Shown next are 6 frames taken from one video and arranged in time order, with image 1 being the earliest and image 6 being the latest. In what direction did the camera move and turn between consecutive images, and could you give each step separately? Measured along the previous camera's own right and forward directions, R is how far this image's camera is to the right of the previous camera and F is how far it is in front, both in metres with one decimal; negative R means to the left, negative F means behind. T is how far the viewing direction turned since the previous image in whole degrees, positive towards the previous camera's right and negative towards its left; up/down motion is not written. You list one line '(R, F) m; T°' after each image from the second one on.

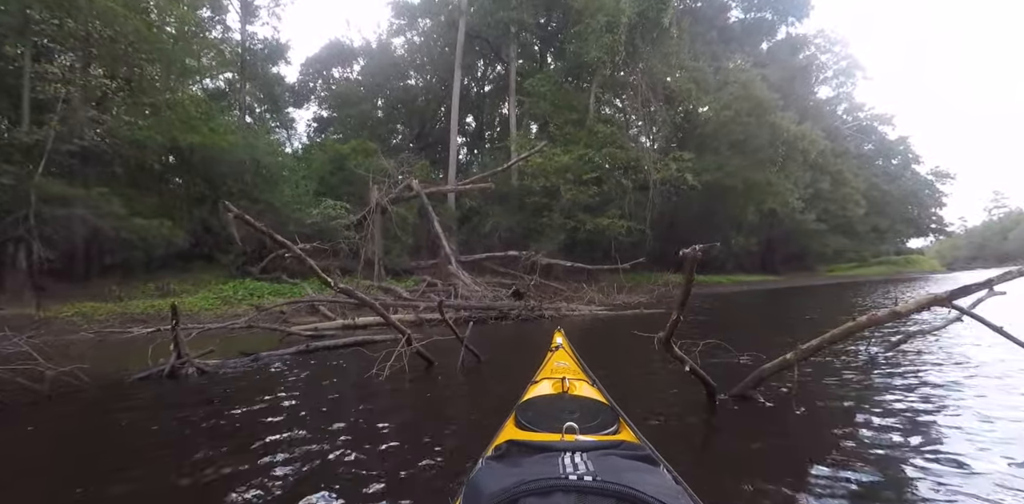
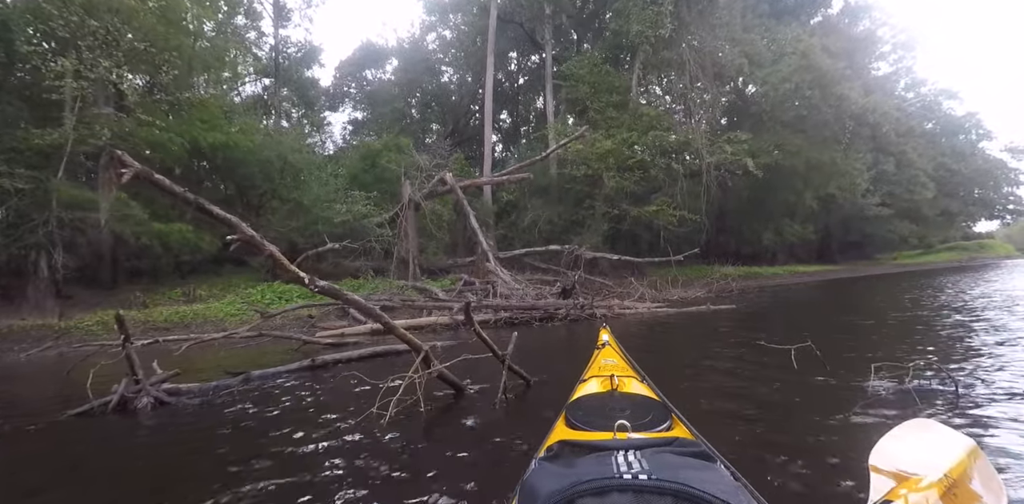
(-0.1, +1.3) m; -4°
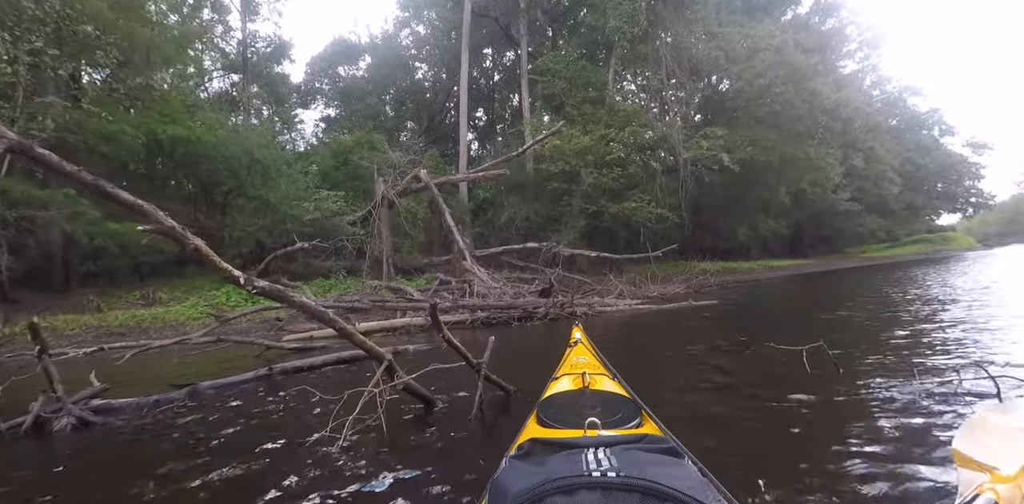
(0.0, +0.4) m; +2°
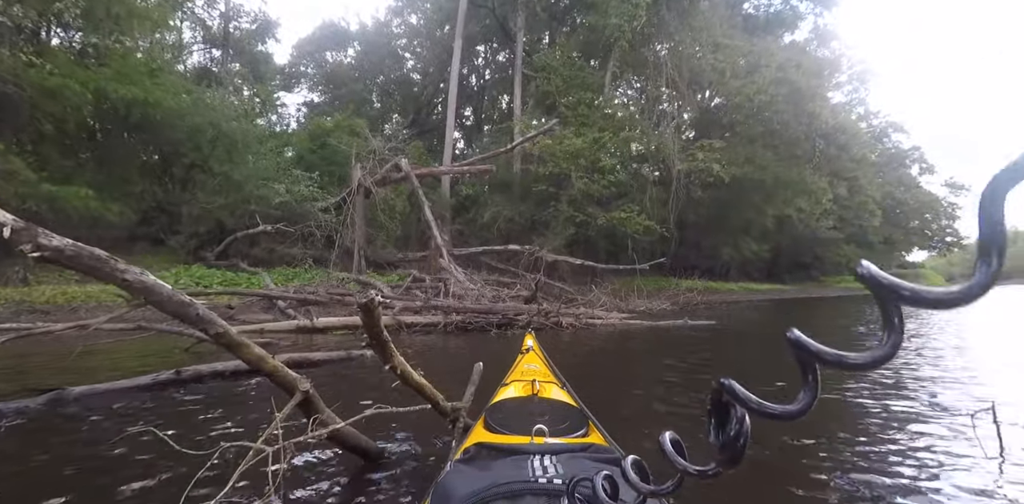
(-0.1, +1.0) m; +2°
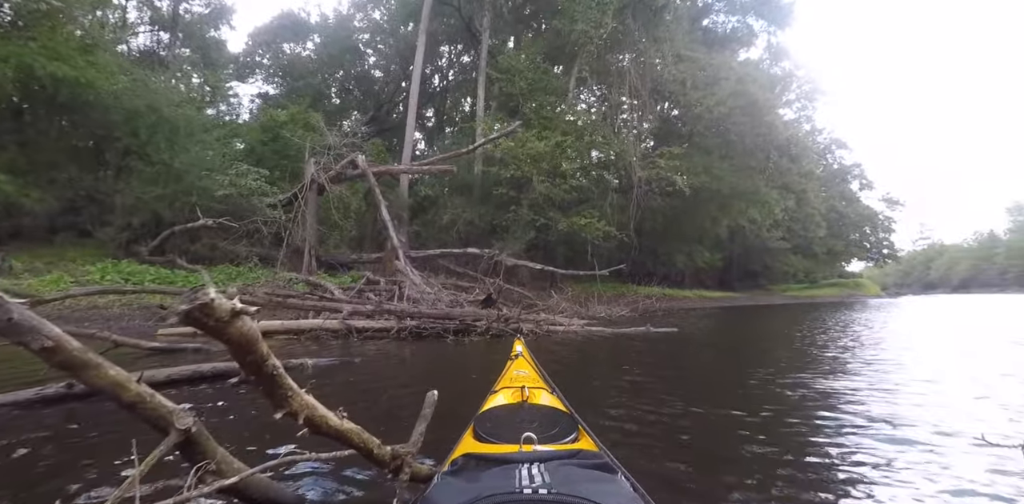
(0.0, +0.4) m; +4°
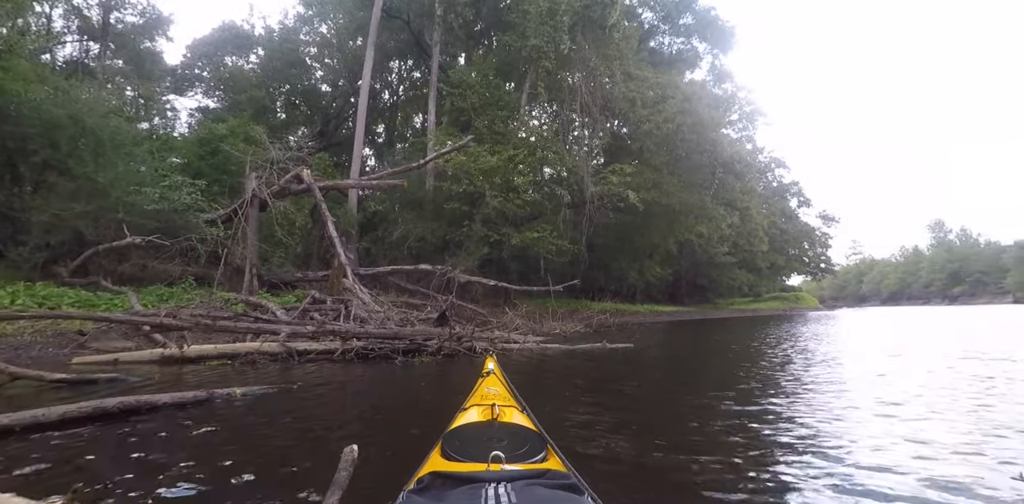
(0.0, +0.2) m; +5°
